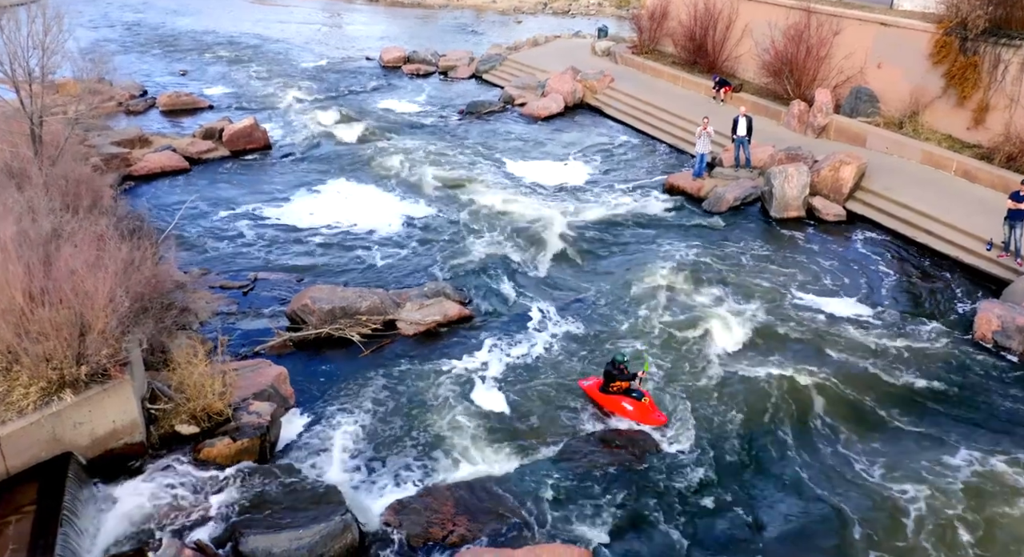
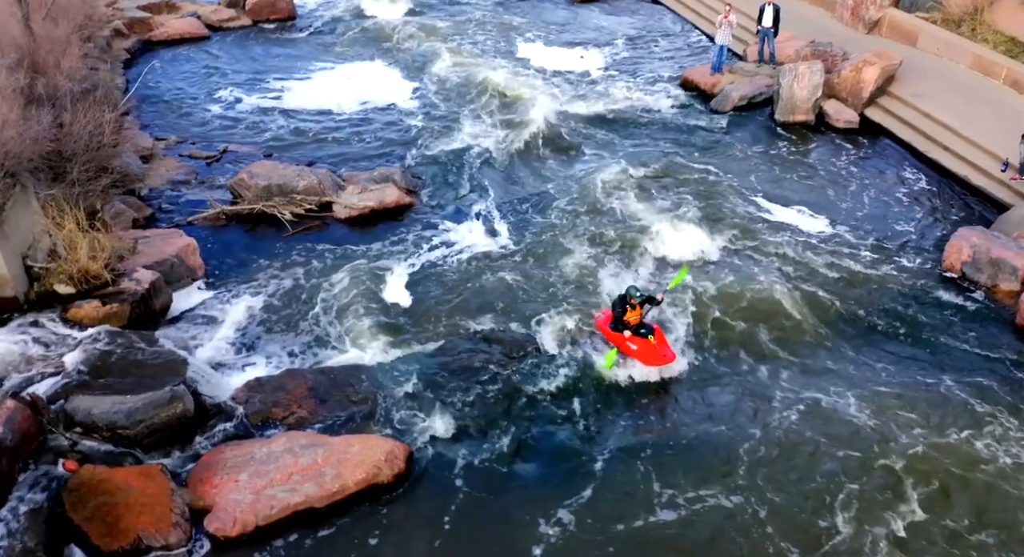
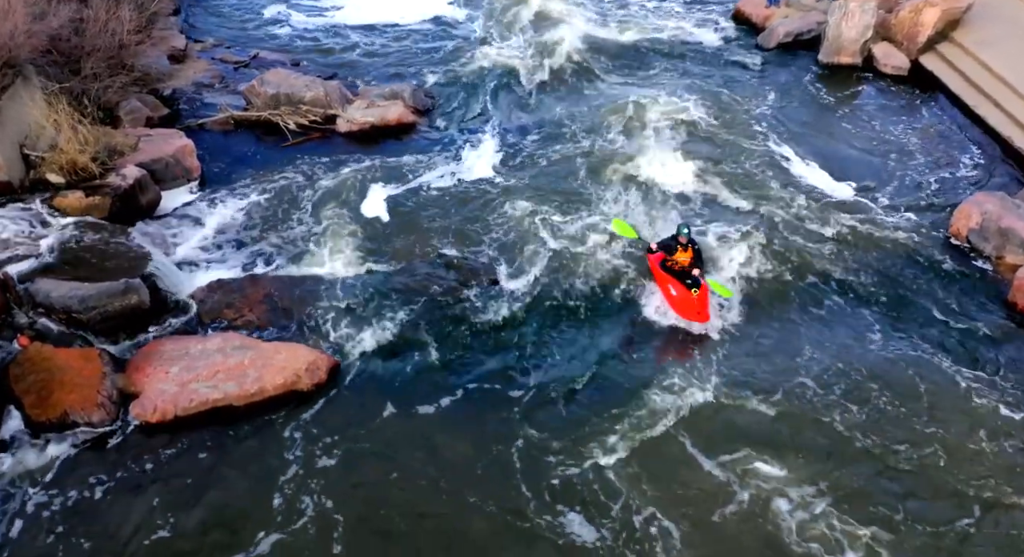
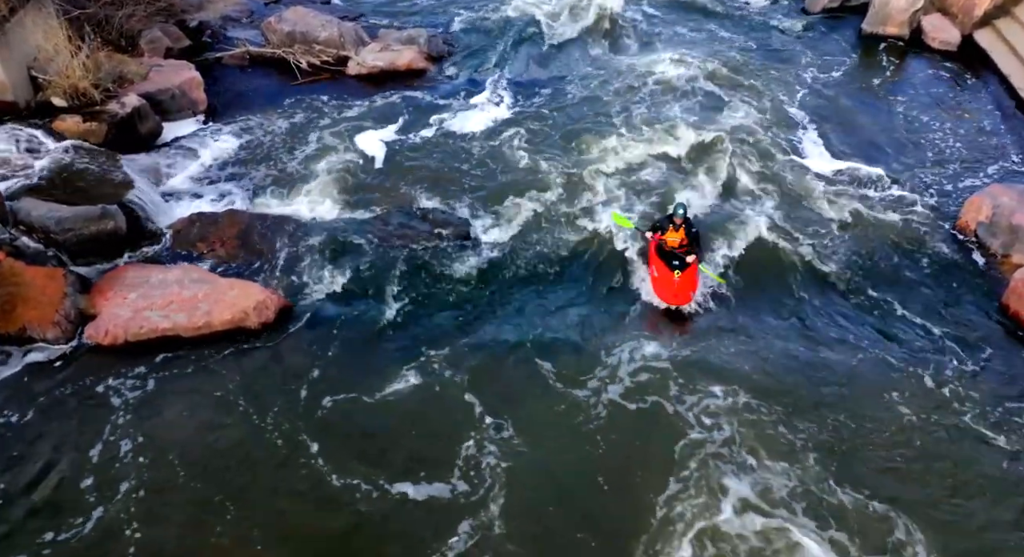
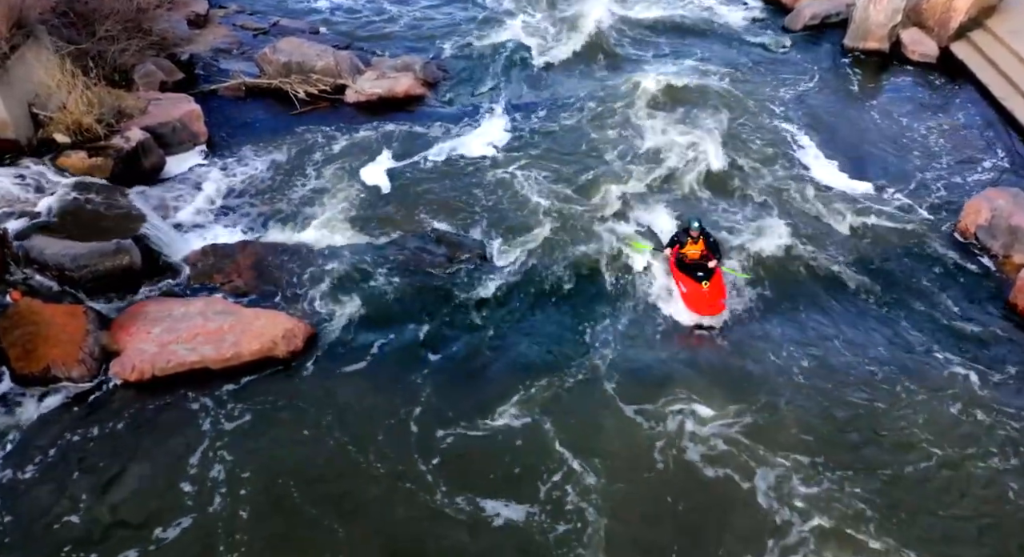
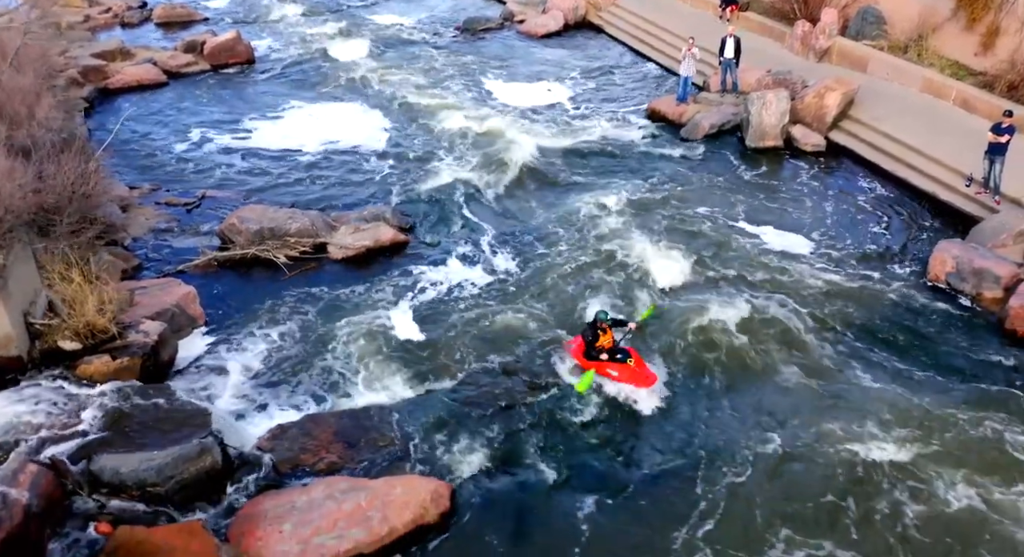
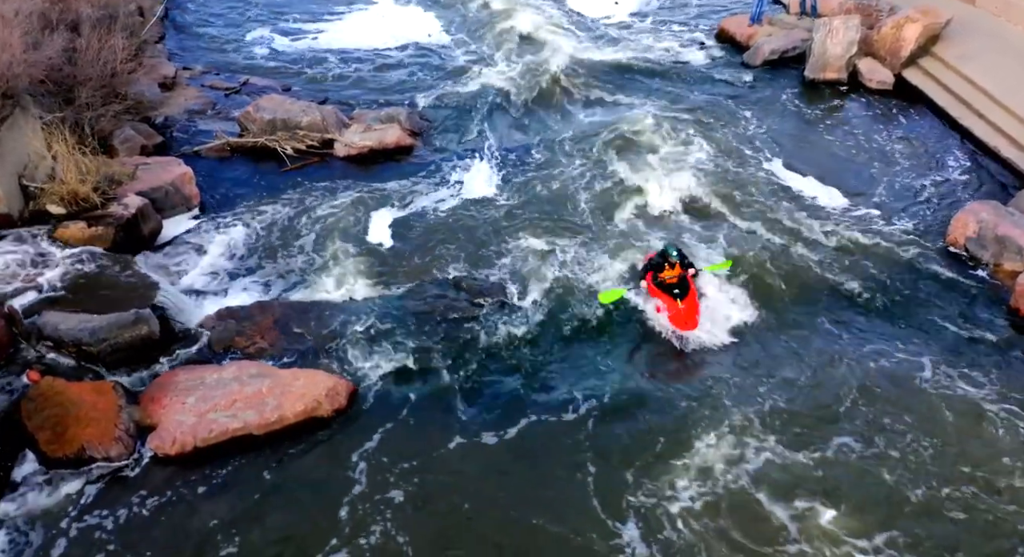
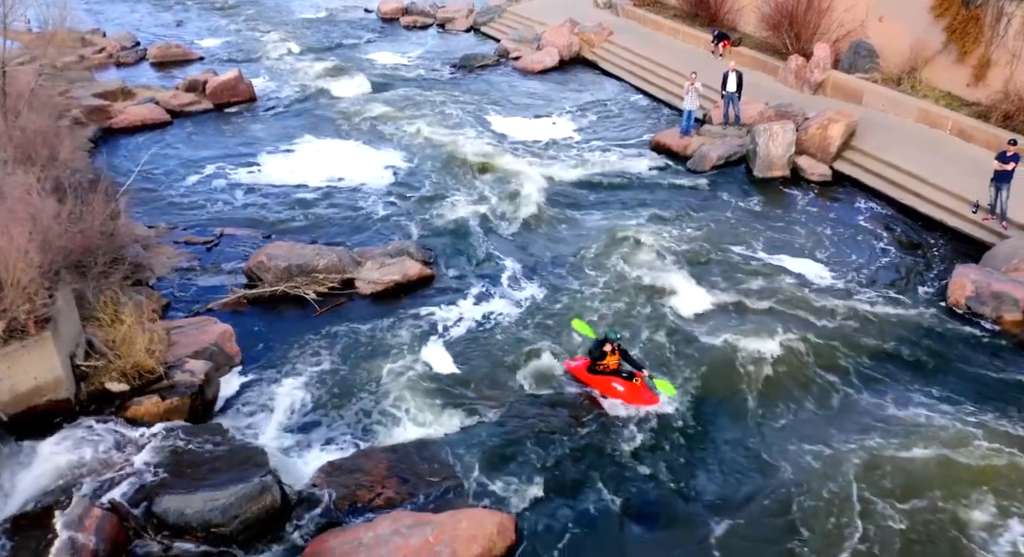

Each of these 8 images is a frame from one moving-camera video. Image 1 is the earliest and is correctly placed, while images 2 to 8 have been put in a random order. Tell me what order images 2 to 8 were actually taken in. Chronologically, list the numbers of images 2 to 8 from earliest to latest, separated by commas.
8, 6, 2, 7, 3, 5, 4
